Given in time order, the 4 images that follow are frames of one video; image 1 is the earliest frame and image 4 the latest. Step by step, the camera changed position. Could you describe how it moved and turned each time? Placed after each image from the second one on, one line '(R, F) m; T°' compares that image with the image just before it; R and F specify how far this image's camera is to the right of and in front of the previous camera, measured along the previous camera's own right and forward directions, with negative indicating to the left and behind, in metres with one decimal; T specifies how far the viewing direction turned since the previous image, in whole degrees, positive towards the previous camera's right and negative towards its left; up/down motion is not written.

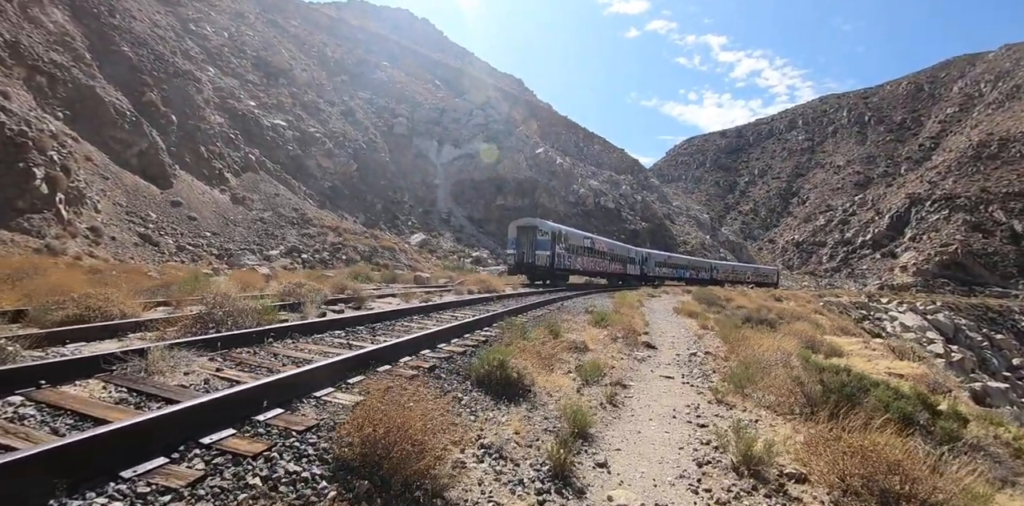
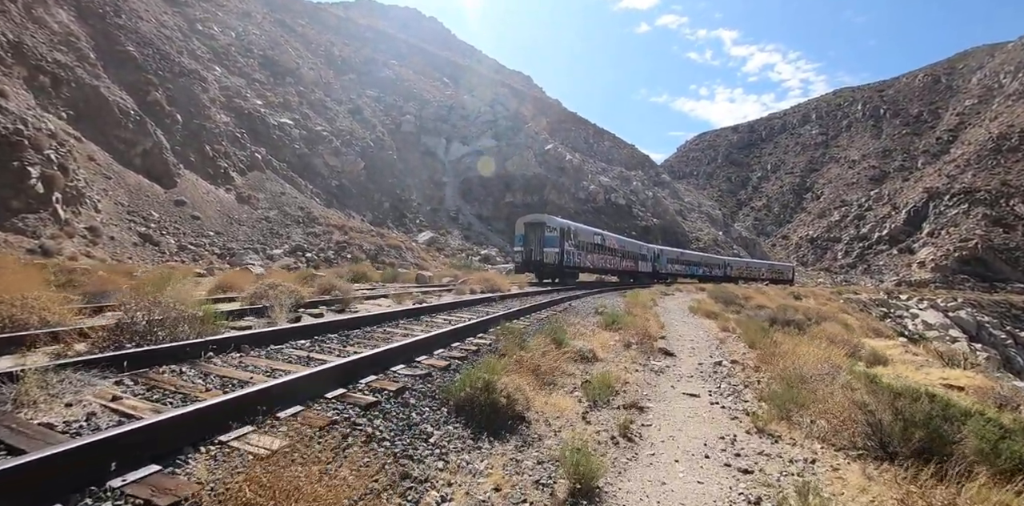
(+0.1, +0.7) m; -1°
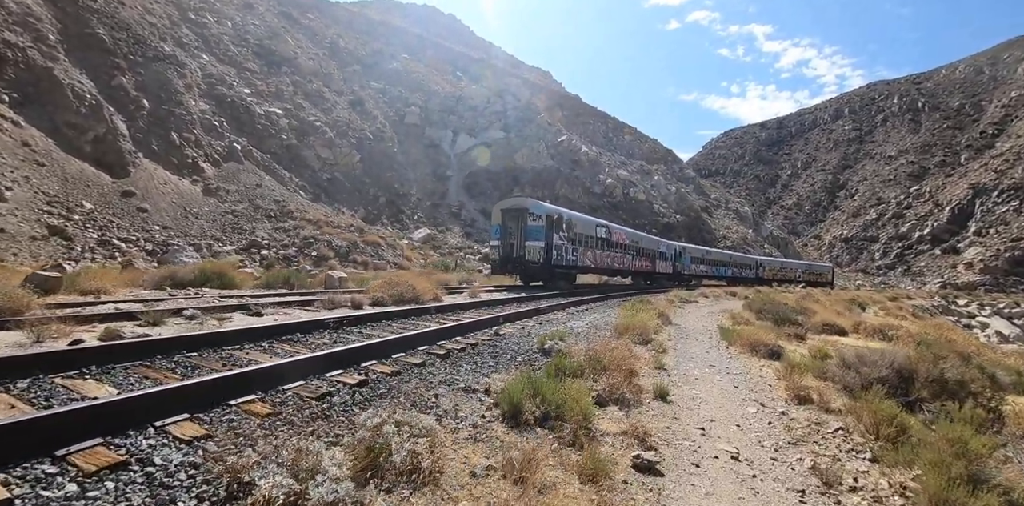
(+1.4, +4.1) m; -3°
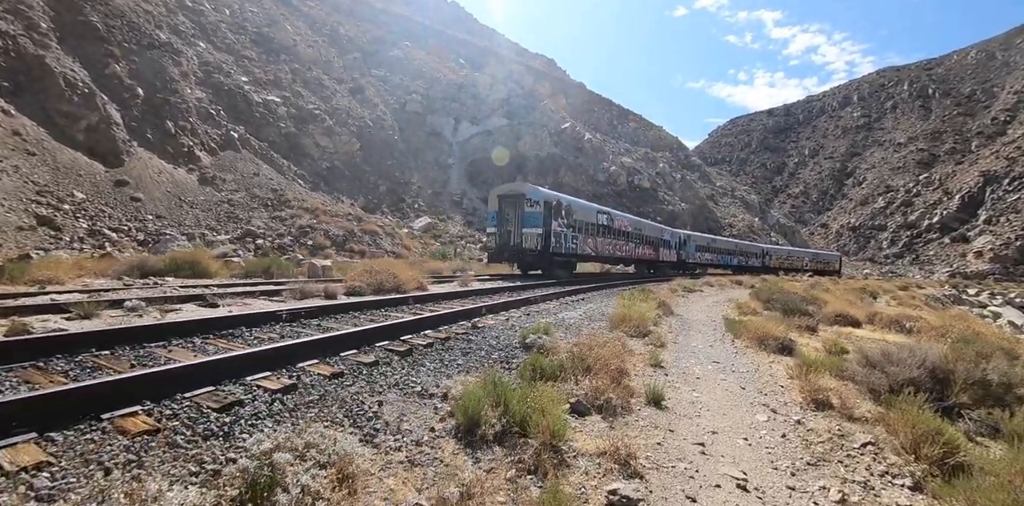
(+0.2, +0.5) m; -1°
